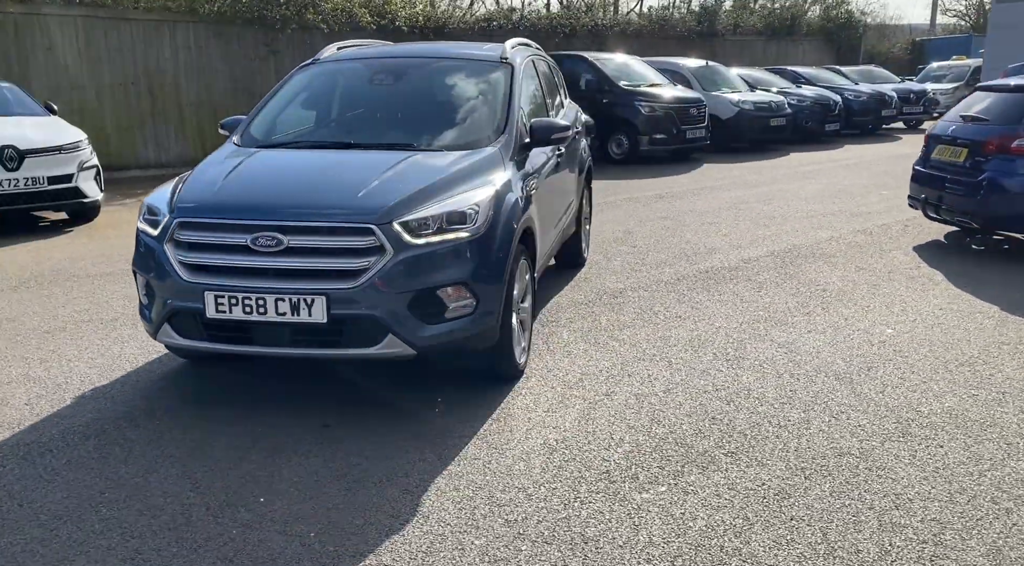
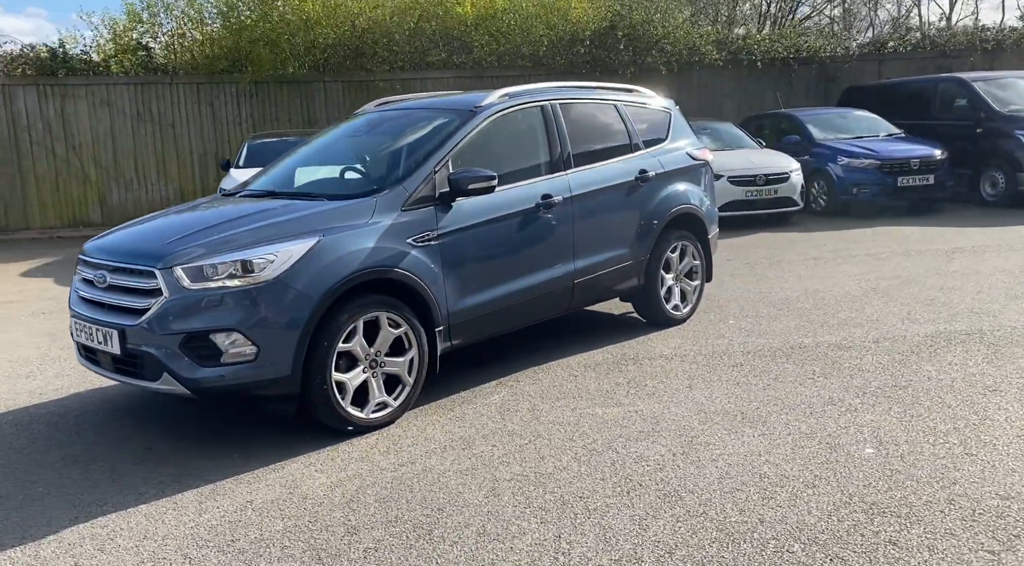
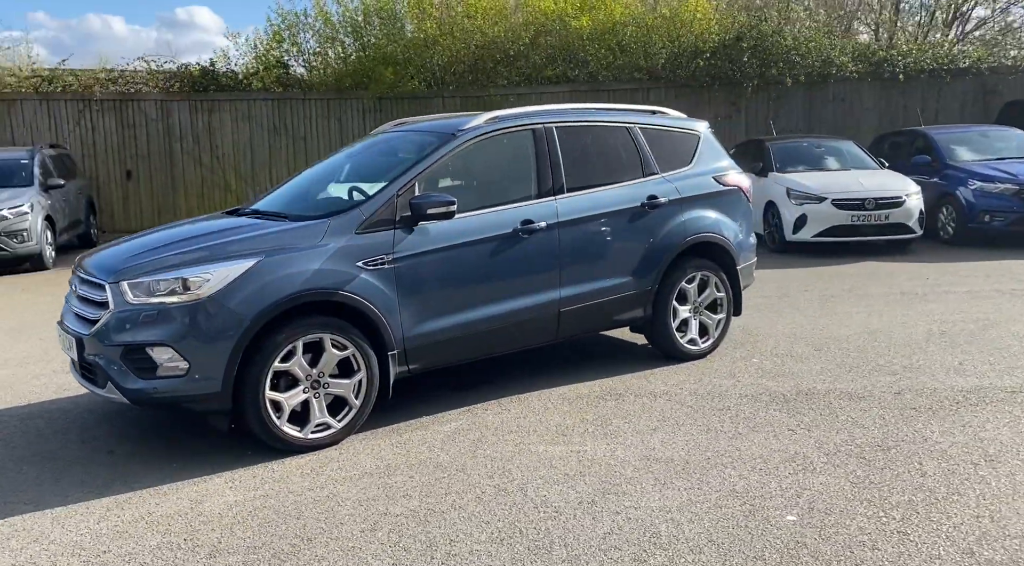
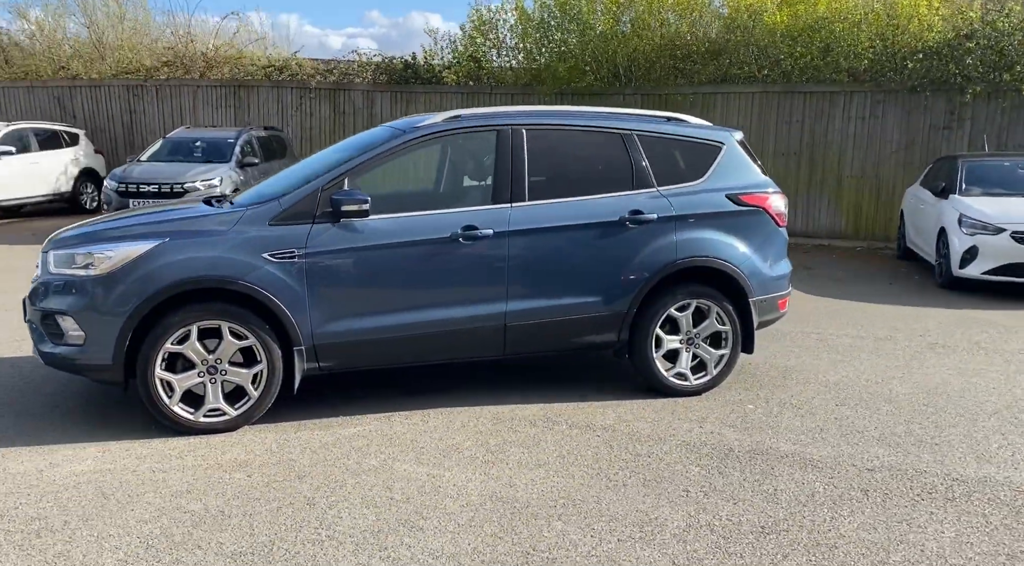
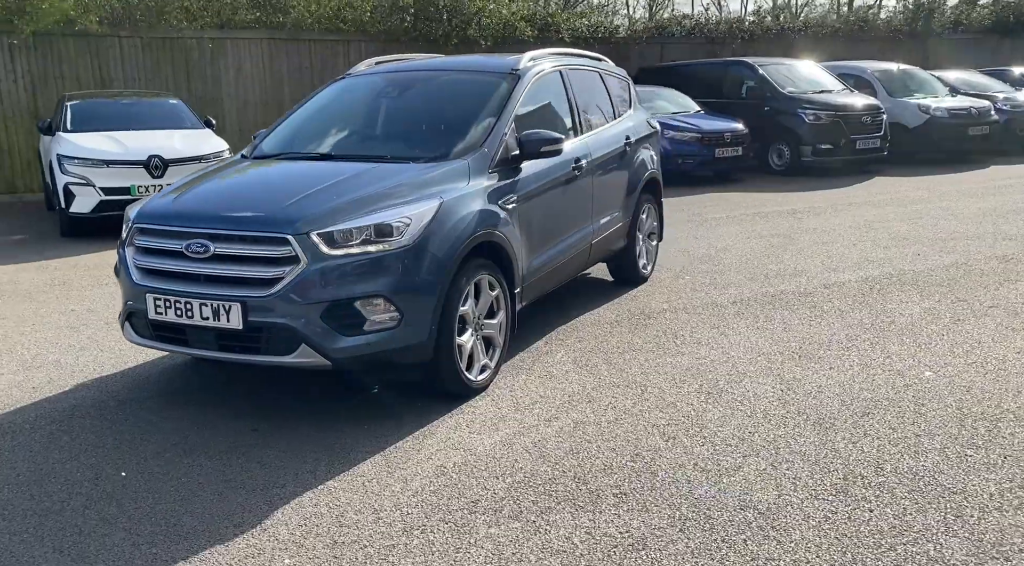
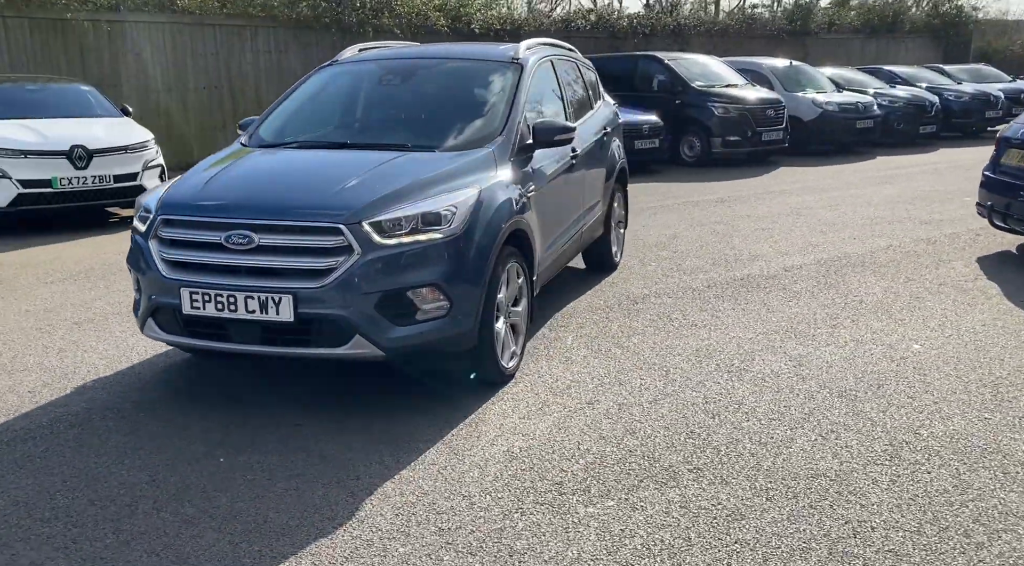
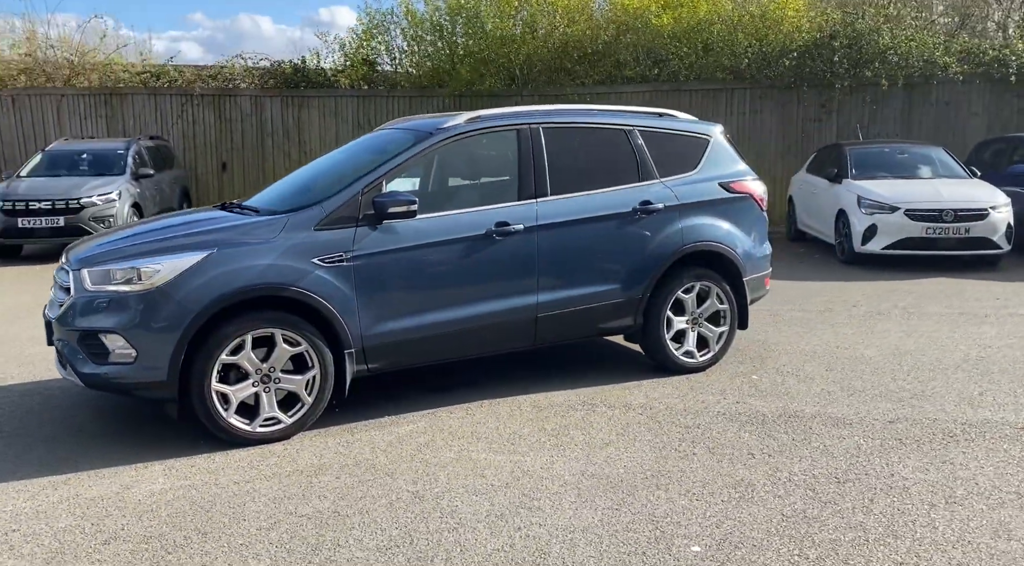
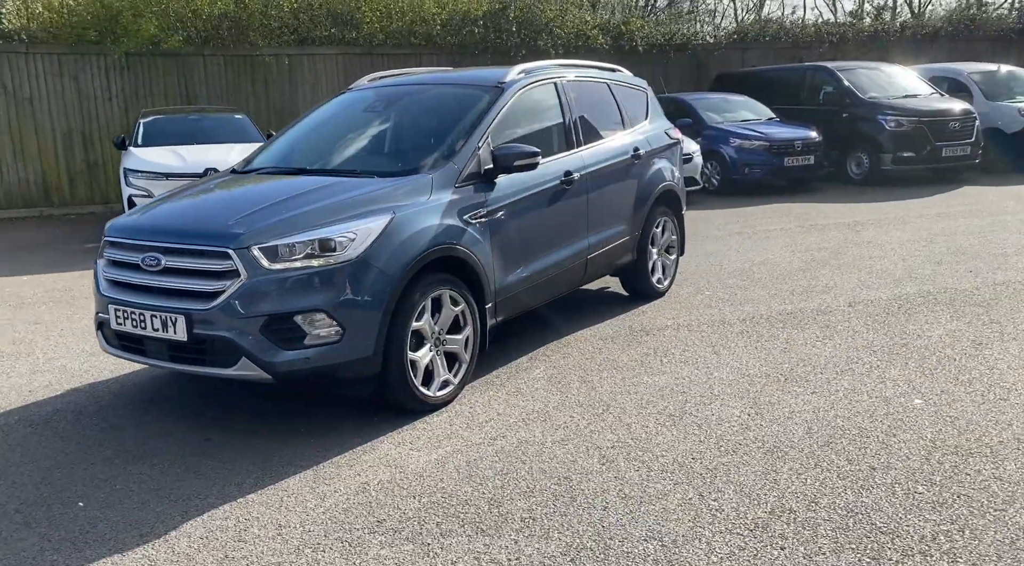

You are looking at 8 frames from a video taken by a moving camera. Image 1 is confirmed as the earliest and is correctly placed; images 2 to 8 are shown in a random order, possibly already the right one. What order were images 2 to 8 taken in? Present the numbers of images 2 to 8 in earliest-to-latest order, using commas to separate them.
6, 5, 8, 2, 3, 7, 4
